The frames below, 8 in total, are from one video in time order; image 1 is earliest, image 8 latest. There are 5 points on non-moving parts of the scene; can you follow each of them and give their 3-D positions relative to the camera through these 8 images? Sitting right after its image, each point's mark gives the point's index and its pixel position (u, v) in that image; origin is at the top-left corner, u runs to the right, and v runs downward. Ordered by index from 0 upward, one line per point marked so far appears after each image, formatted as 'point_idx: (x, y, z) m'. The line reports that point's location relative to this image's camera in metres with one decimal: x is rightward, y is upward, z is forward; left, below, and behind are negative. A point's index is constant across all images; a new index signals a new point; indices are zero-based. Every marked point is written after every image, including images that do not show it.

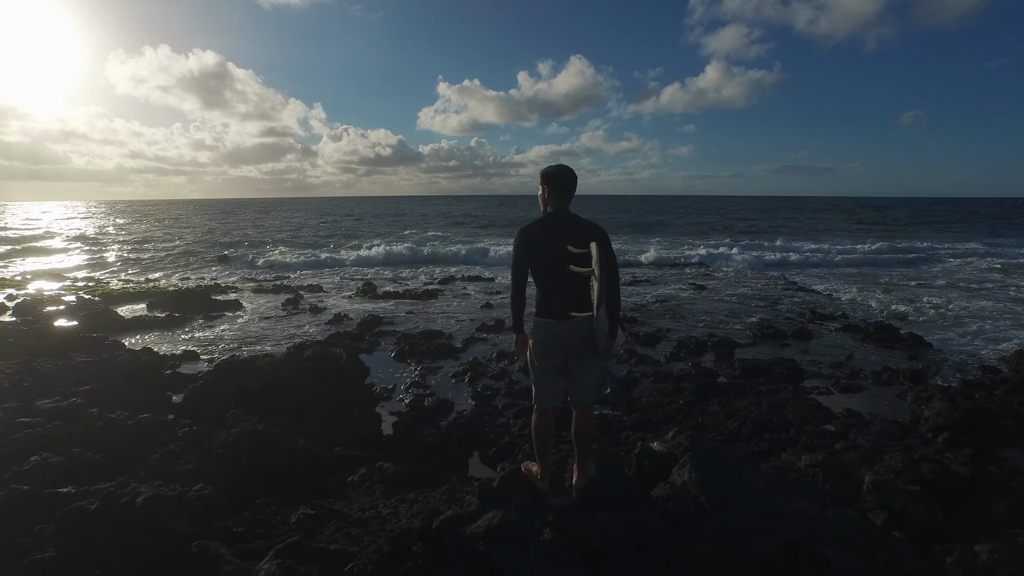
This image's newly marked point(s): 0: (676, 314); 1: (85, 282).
0: (+3.7, -0.6, +15.0) m
1: (-12.3, +0.1, +19.3) m
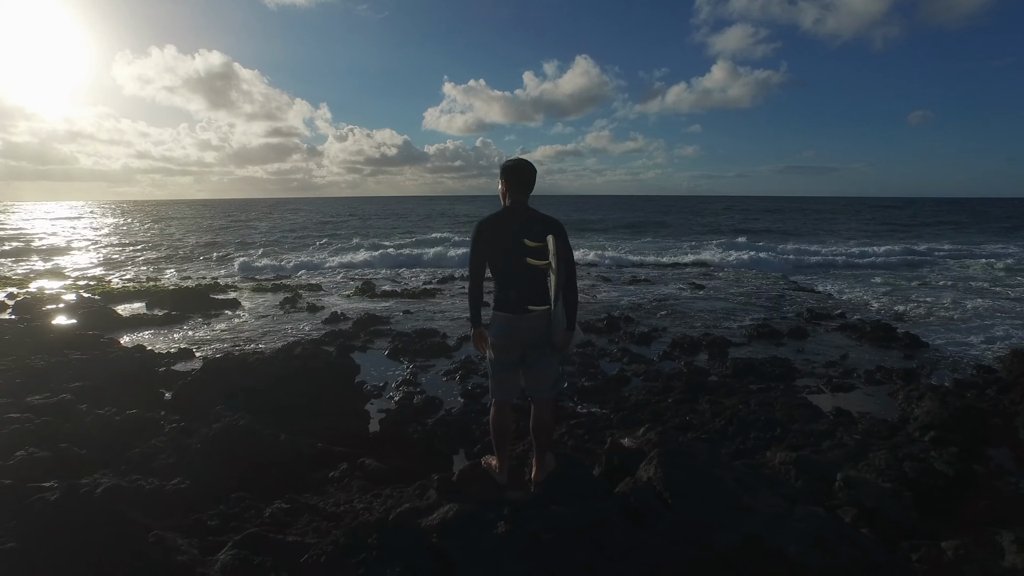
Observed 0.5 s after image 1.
0: (+3.6, -0.6, +15.0) m
1: (-12.4, +0.2, +19.4) m
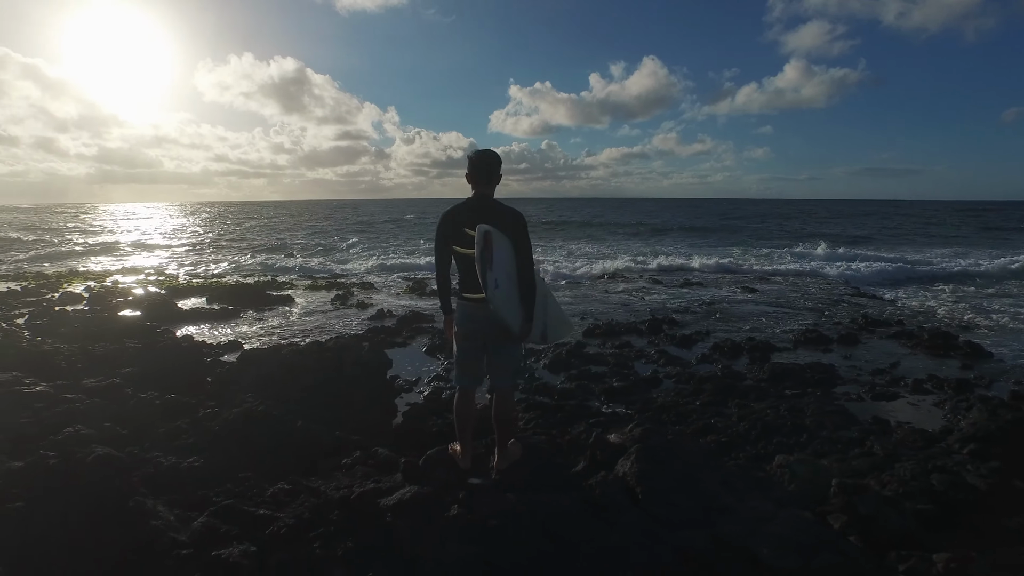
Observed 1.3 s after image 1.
0: (+4.6, -0.6, +14.7) m
1: (-10.9, +0.3, +20.5) m
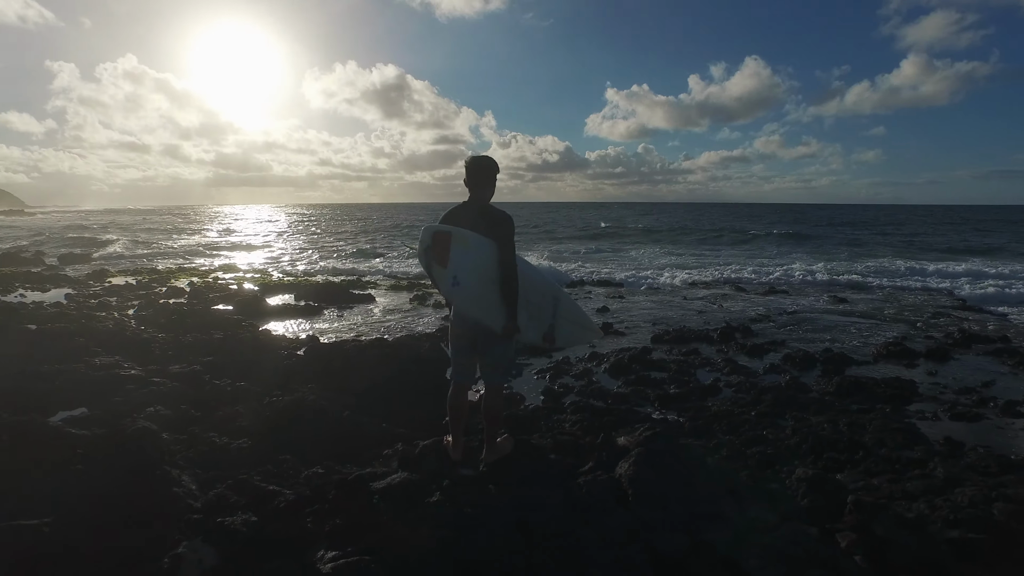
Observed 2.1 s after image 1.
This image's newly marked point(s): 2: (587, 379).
0: (+6.1, -0.8, +14.1) m
1: (-8.5, +0.5, +21.9) m
2: (+1.0, -1.2, +9.3) m
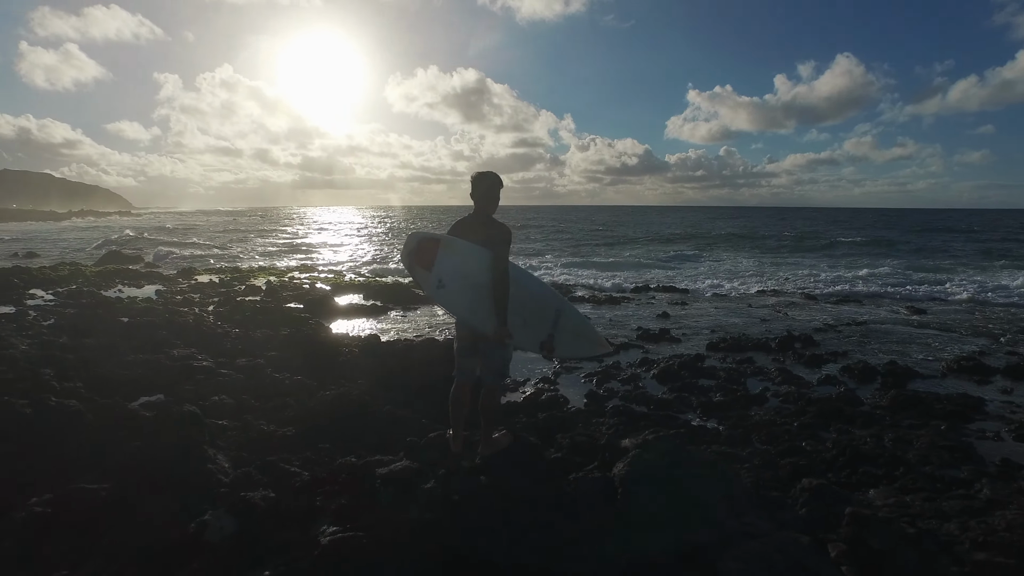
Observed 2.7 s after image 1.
0: (+7.2, -1.0, +13.6) m
1: (-6.3, +0.5, +23.0) m
2: (+1.7, -1.3, +9.3) m
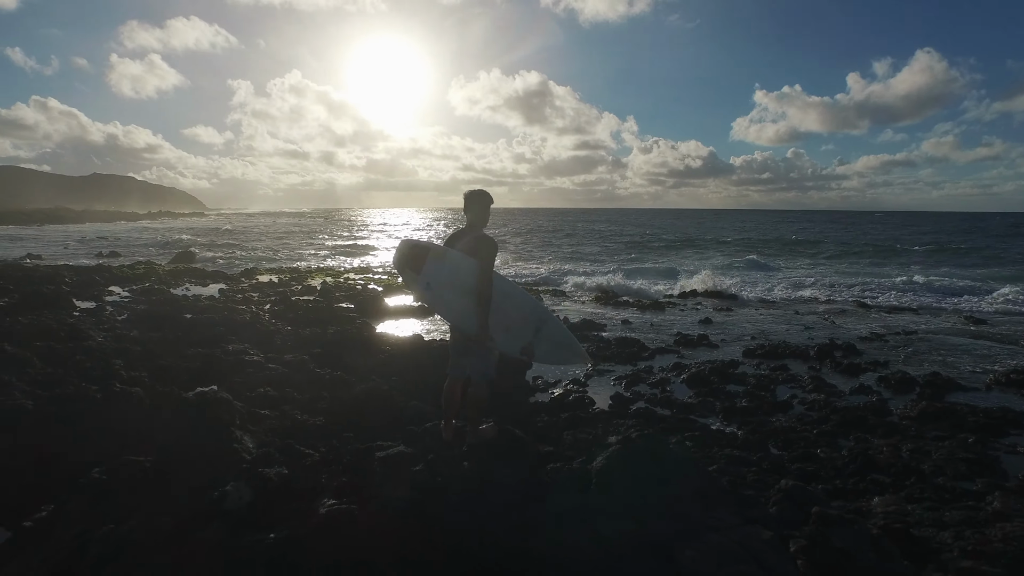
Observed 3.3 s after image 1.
0: (+8.0, -1.2, +13.3) m
1: (-4.7, +0.5, +23.8) m
2: (+2.1, -1.4, +9.5) m
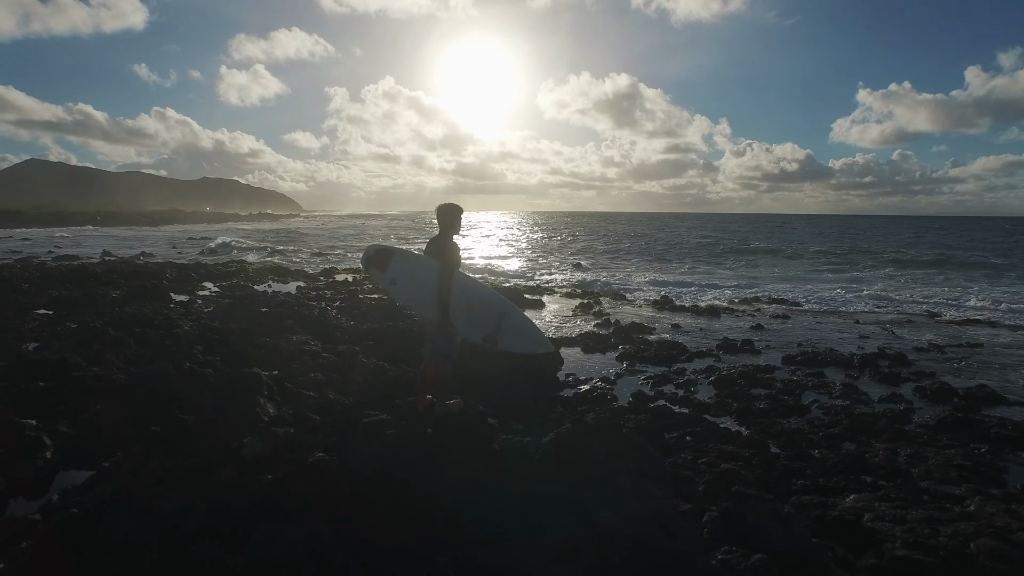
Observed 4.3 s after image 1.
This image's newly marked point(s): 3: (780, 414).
0: (+8.9, -1.4, +12.9) m
1: (-2.3, +0.4, +25.0) m
2: (+2.6, -1.5, +9.9) m
3: (+3.5, -1.6, +8.6) m
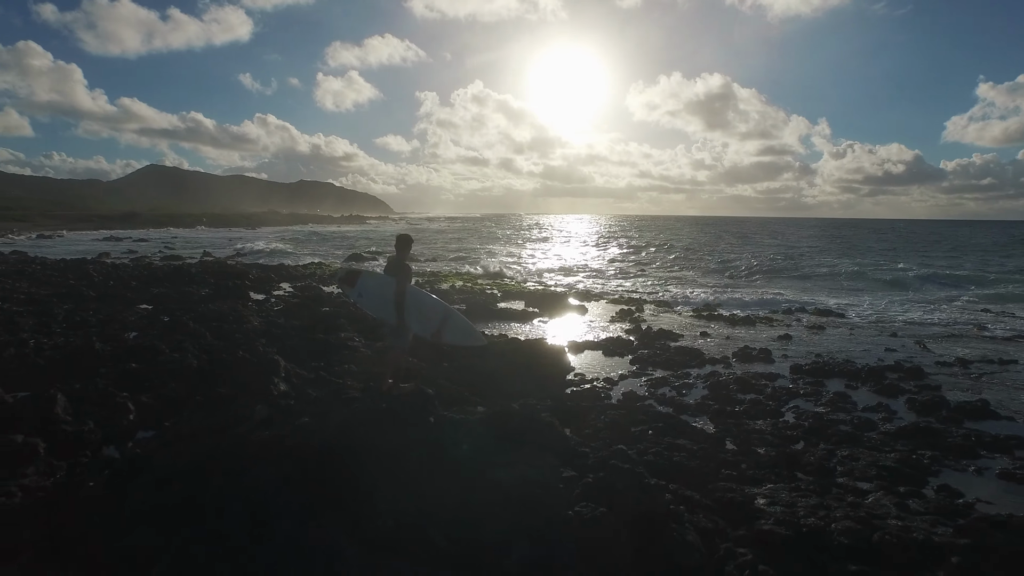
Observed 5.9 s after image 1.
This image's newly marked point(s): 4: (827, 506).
0: (+9.4, -1.8, +13.0) m
1: (-0.2, +0.3, +26.4) m
2: (+2.8, -1.7, +10.9) m
3: (+3.4, -1.8, +9.4) m
4: (+3.0, -2.0, +6.0) m
